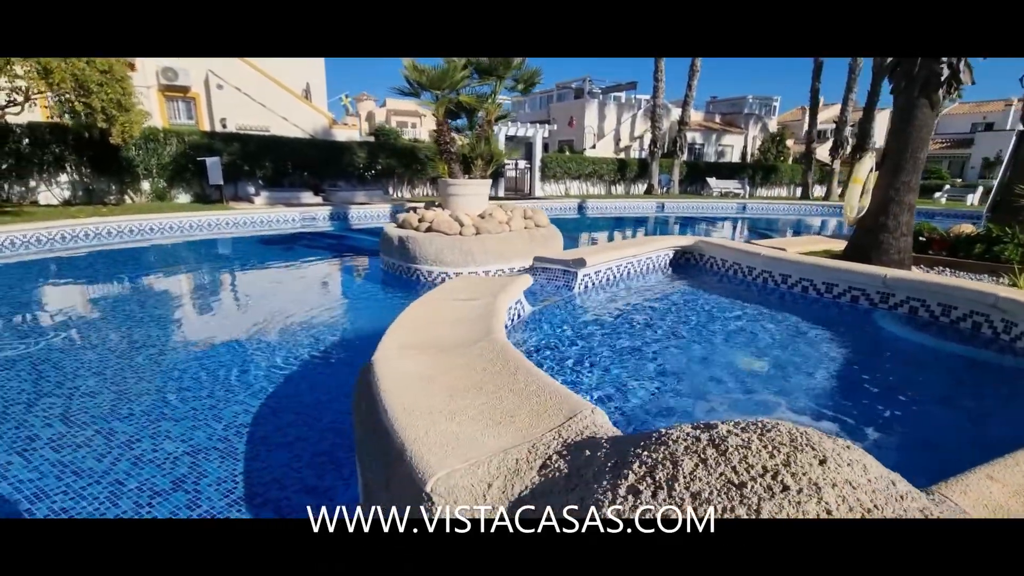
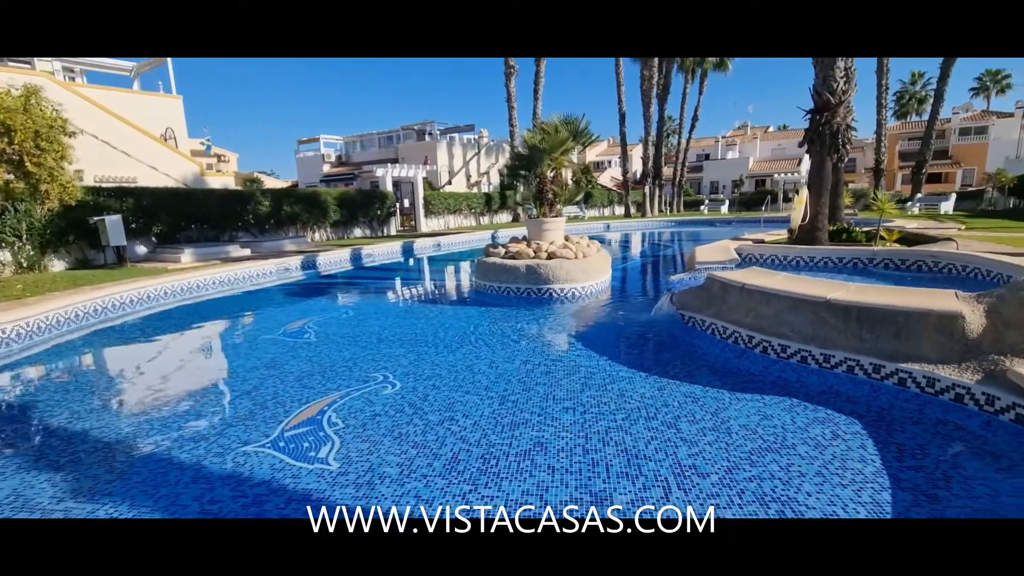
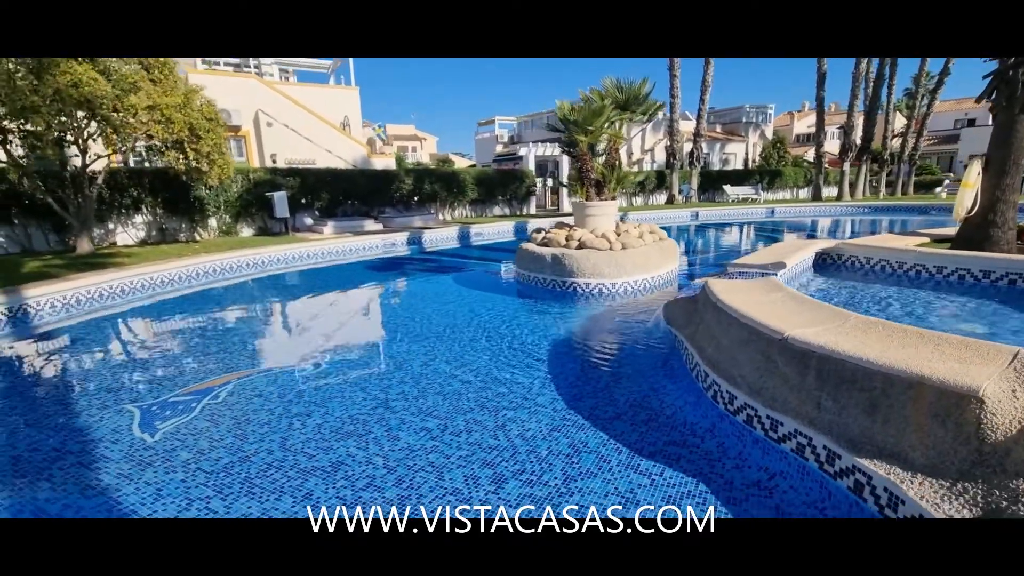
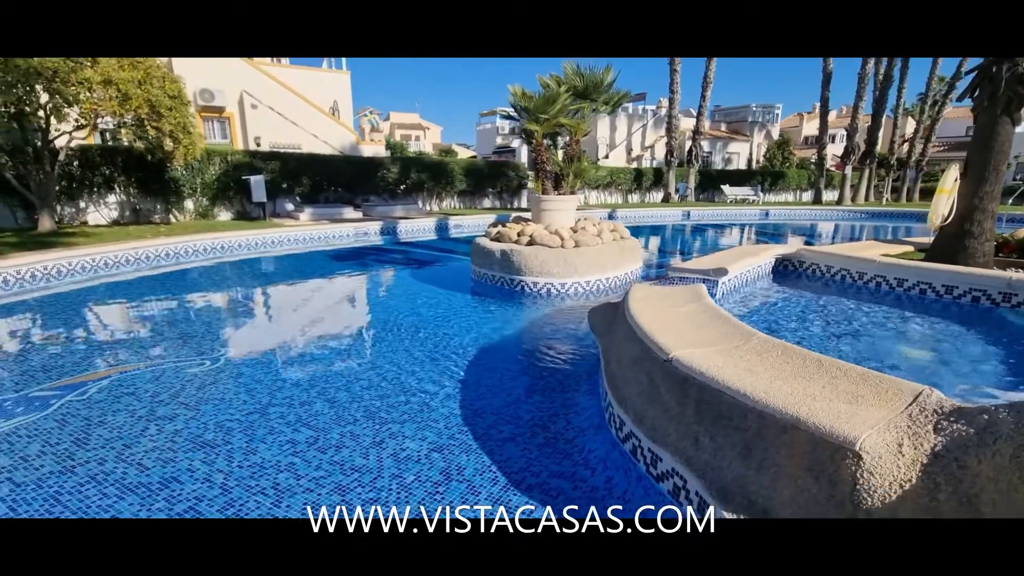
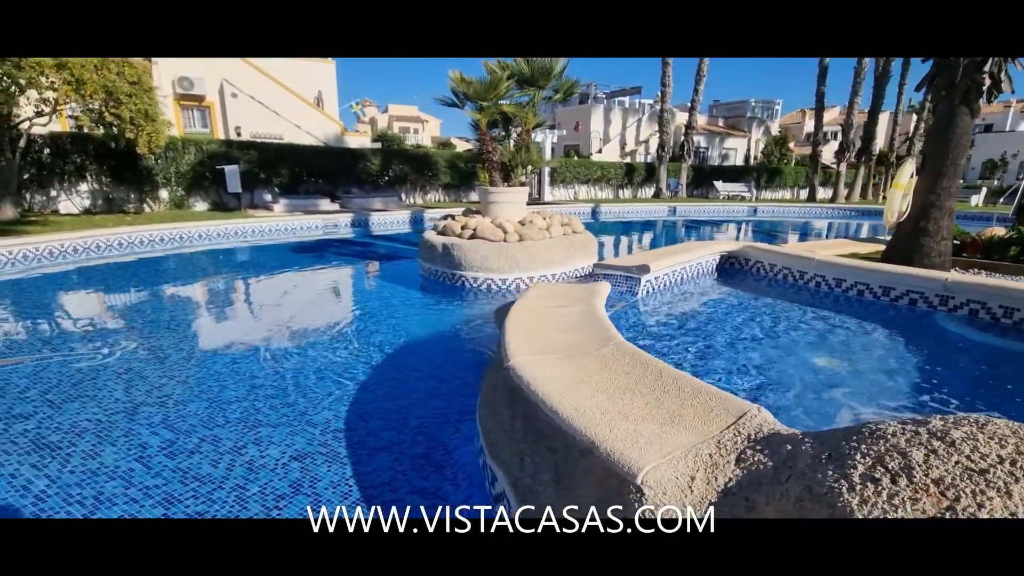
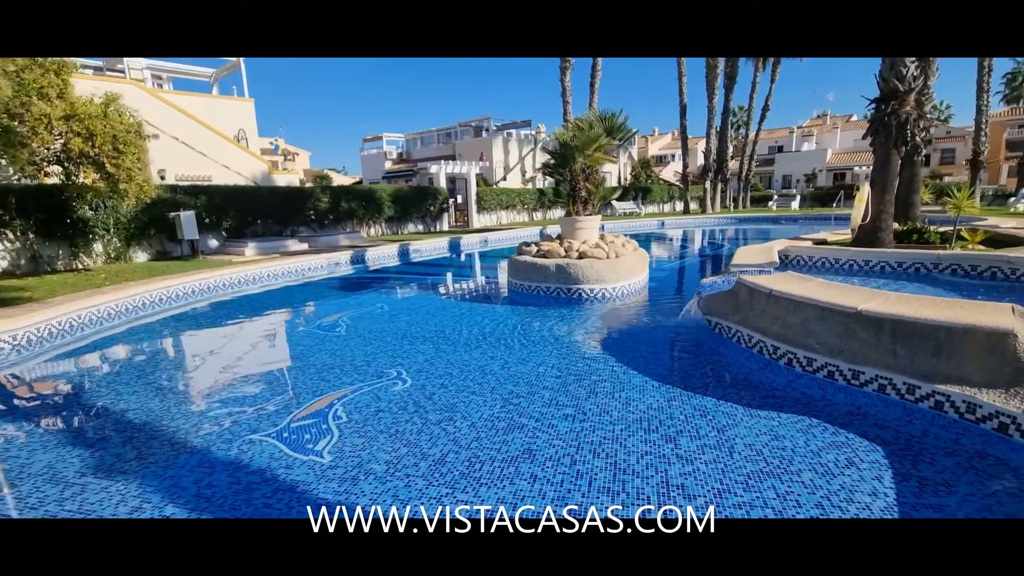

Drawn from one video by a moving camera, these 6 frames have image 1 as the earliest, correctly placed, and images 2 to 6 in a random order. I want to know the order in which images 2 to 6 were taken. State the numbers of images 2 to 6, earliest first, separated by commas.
5, 4, 3, 6, 2
